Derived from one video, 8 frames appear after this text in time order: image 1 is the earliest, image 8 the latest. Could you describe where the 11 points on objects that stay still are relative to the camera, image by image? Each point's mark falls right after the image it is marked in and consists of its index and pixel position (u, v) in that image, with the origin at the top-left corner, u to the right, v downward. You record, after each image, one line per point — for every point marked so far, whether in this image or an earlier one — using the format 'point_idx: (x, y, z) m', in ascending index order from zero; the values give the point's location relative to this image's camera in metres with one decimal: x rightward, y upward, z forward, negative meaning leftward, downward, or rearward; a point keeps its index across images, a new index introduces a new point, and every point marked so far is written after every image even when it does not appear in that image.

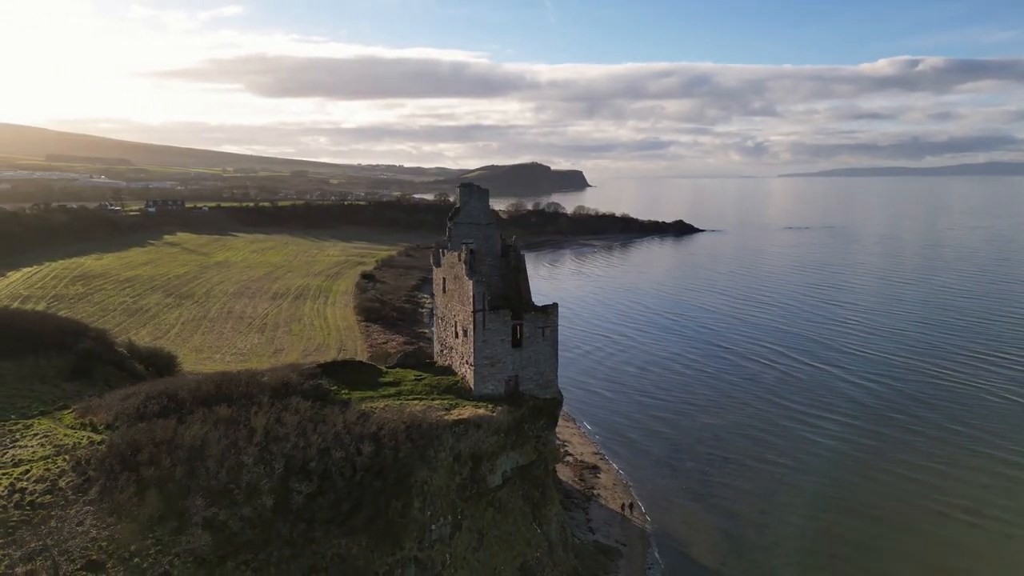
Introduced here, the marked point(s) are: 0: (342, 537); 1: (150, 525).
0: (-3.0, -4.4, +12.5) m
1: (-6.0, -3.8, +11.8) m
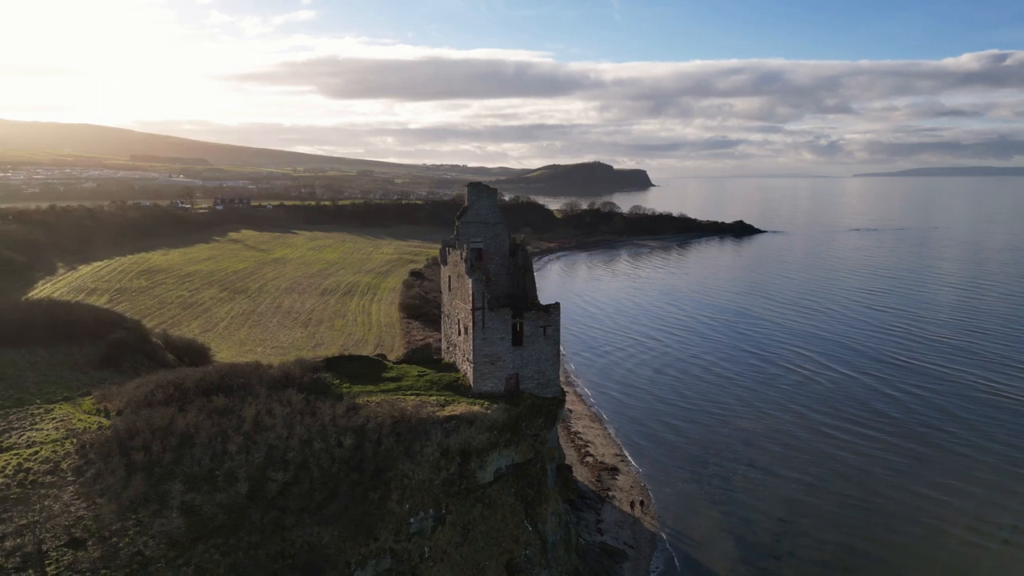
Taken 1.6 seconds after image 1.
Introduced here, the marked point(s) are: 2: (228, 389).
0: (-3.6, -4.3, +12.8) m
1: (-6.6, -3.7, +12.4) m
2: (-6.7, -2.3, +16.7) m
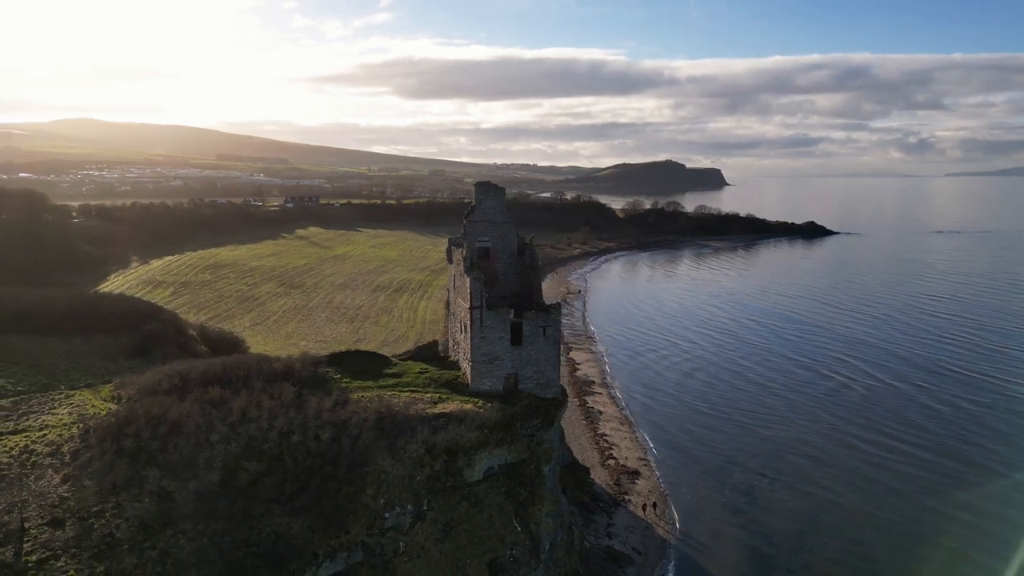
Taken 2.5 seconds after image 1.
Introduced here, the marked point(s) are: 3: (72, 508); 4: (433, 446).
0: (-4.2, -4.2, +13.1) m
1: (-7.2, -3.6, +13.0) m
2: (-6.9, -2.2, +17.3) m
3: (-7.7, -3.8, +12.5) m
4: (-1.8, -3.5, +16.1) m
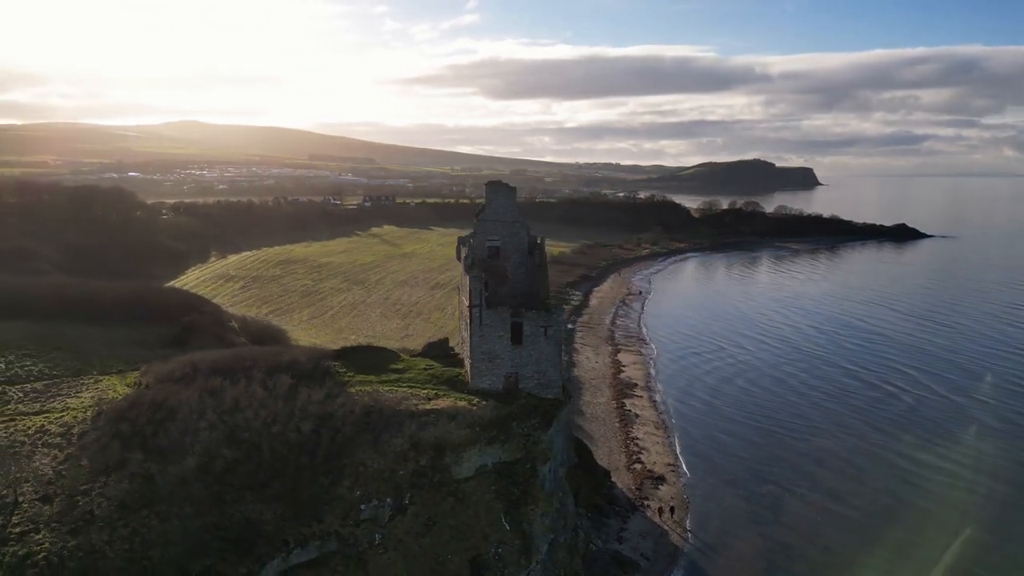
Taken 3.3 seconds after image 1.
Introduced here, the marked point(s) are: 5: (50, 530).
0: (-4.8, -4.1, +13.6) m
1: (-7.9, -3.4, +13.8) m
2: (-7.1, -2.1, +18.1) m
3: (-8.3, -3.6, +13.4) m
4: (-2.1, -3.5, +16.4) m
5: (-7.8, -4.1, +12.1) m
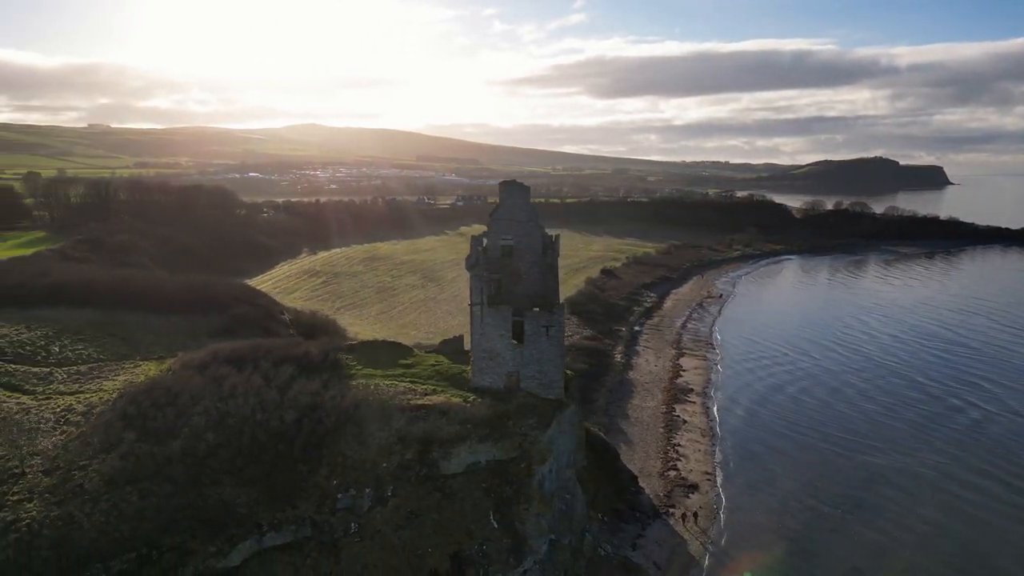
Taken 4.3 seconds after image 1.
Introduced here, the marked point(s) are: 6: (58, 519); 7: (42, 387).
0: (-5.5, -4.0, +14.3) m
1: (-8.5, -3.3, +14.9) m
2: (-7.1, -1.9, +19.0) m
3: (-9.0, -3.4, +14.5) m
4: (-2.5, -3.4, +16.7) m
5: (-8.6, -3.9, +13.2) m
6: (-8.0, -4.1, +12.7) m
7: (-12.5, -2.6, +19.2) m
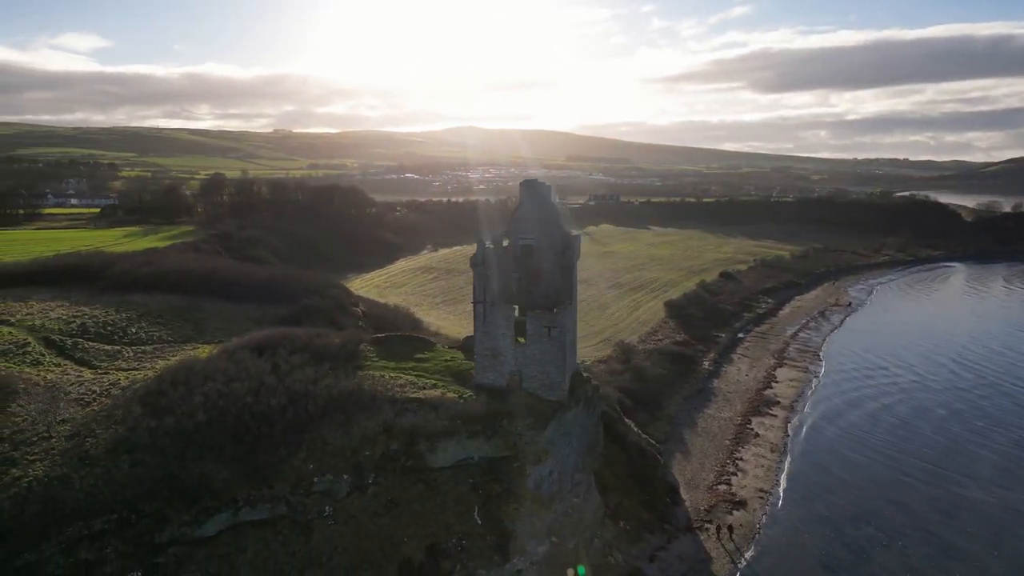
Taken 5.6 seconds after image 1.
0: (-6.3, -3.8, +15.5) m
1: (-9.1, -3.0, +16.6) m
2: (-6.9, -1.7, +20.4) m
3: (-9.7, -3.1, +16.4) m
4: (-2.8, -3.3, +17.2) m
5: (-9.6, -3.6, +14.9) m
6: (-9.1, -3.8, +14.4) m
7: (-12.2, -2.2, +21.6) m
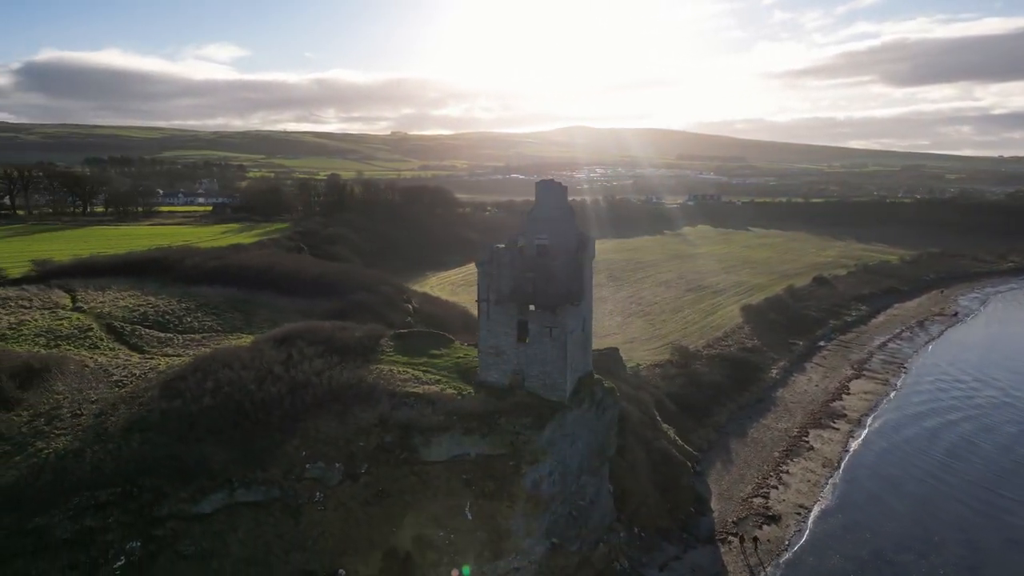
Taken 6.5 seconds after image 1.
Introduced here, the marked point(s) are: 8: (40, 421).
0: (-6.7, -3.6, +16.5) m
1: (-9.3, -2.8, +18.0) m
2: (-6.5, -1.5, +21.4) m
3: (-9.9, -2.9, +17.9) m
4: (-3.0, -3.2, +17.7) m
5: (-10.0, -3.4, +16.4) m
6: (-9.6, -3.6, +15.8) m
7: (-11.6, -1.9, +23.4) m
8: (-11.1, -3.1, +17.0) m
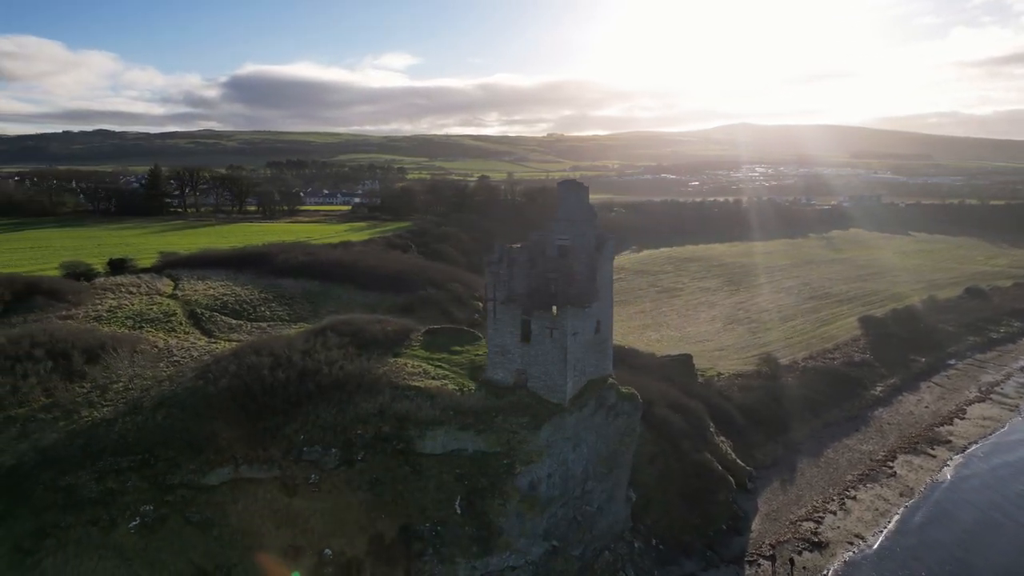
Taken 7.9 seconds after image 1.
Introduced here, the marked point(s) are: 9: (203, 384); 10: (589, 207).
0: (-7.1, -3.4, +18.0) m
1: (-9.2, -2.5, +20.0) m
2: (-5.8, -1.3, +22.8) m
3: (-9.9, -2.6, +20.0) m
4: (-3.2, -3.1, +18.4) m
5: (-10.3, -3.0, +18.6) m
6: (-10.0, -3.3, +17.9) m
7: (-10.4, -1.6, +25.8) m
8: (-11.2, -2.8, +19.3) m
9: (-8.0, -2.5, +19.2) m
10: (+2.1, +2.3, +20.5) m
